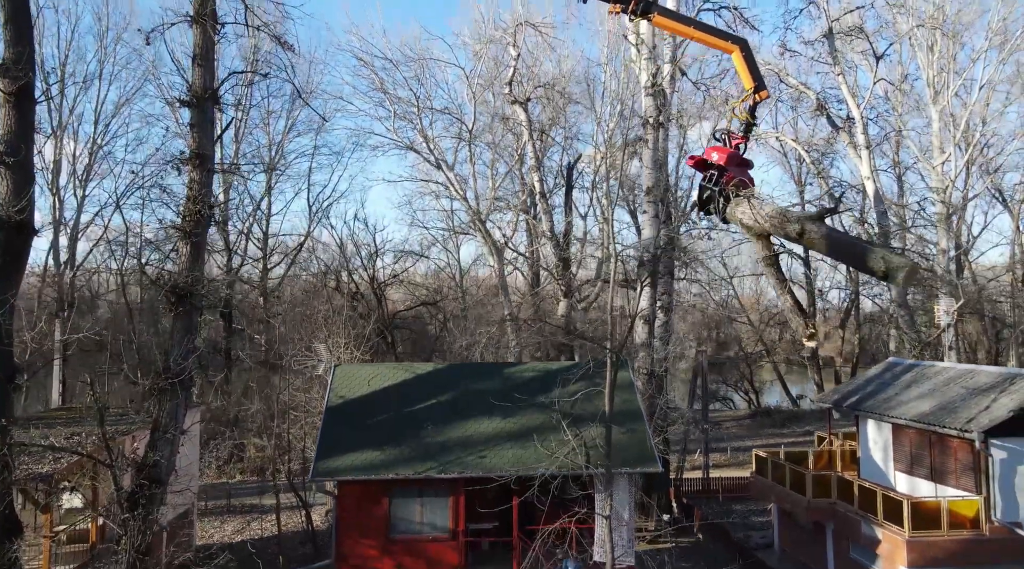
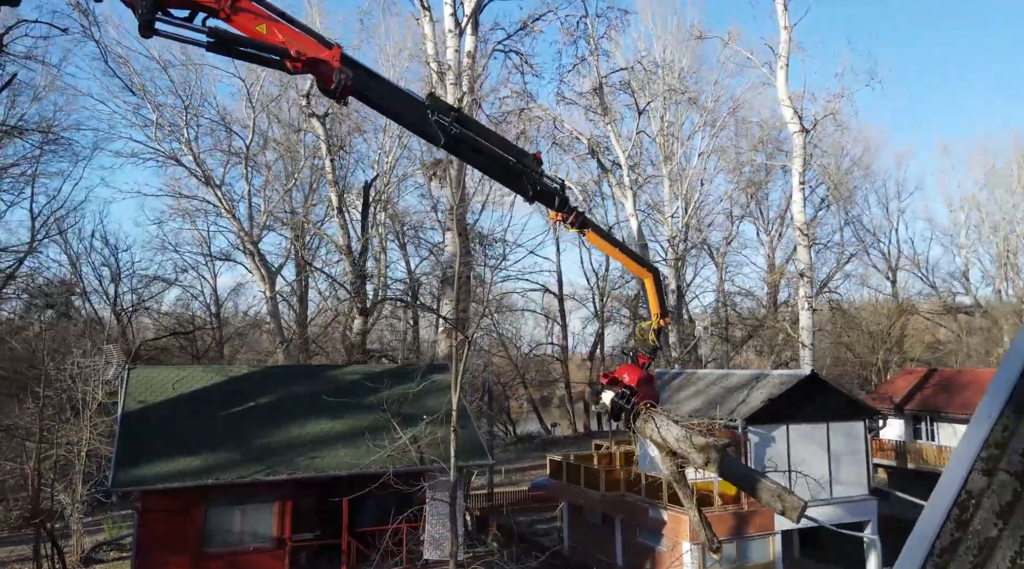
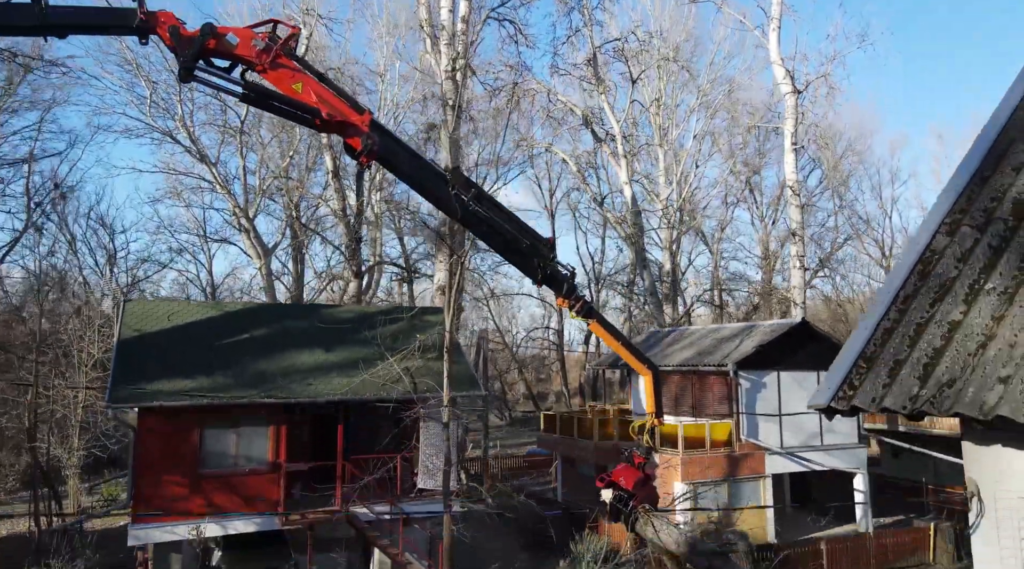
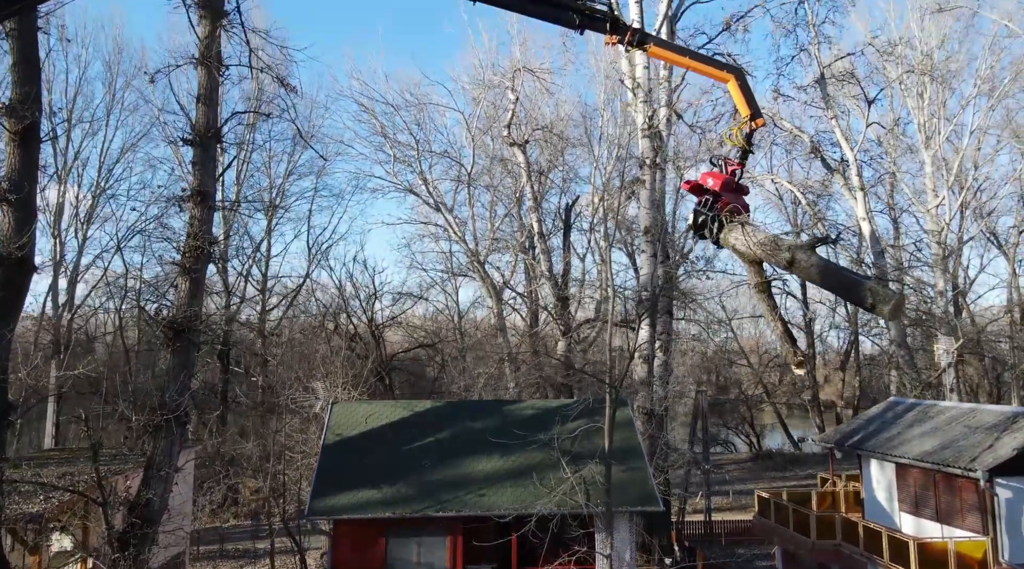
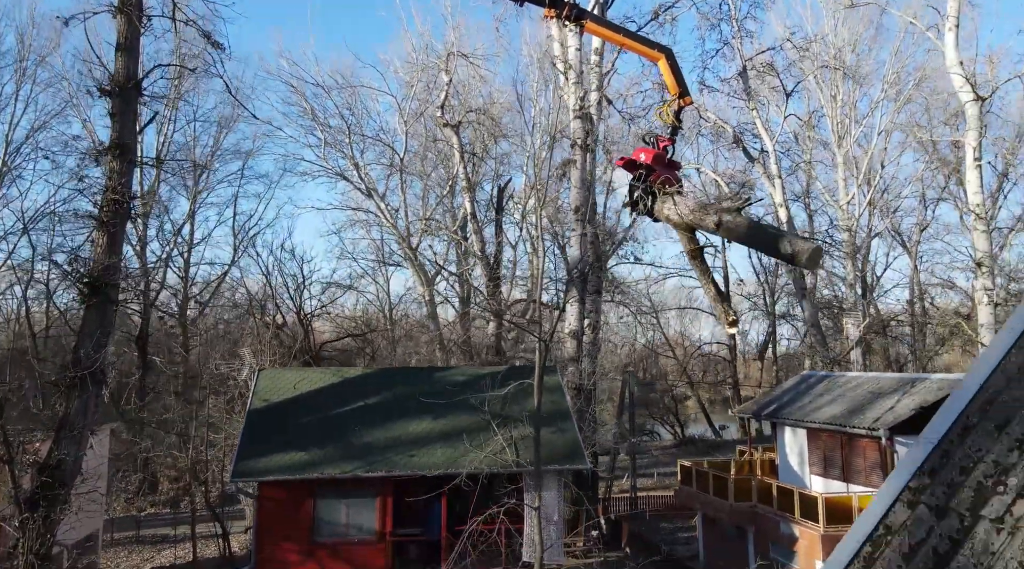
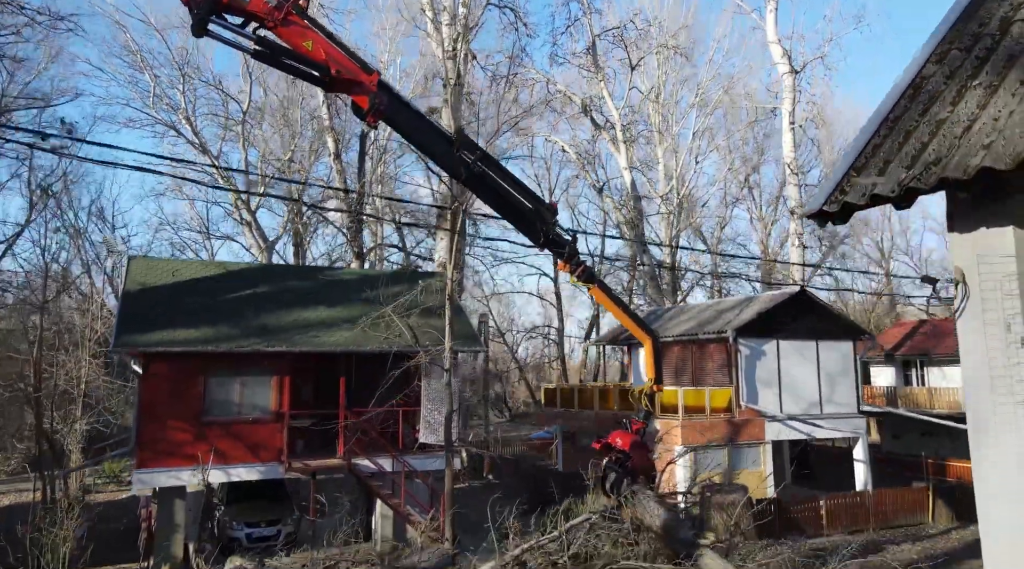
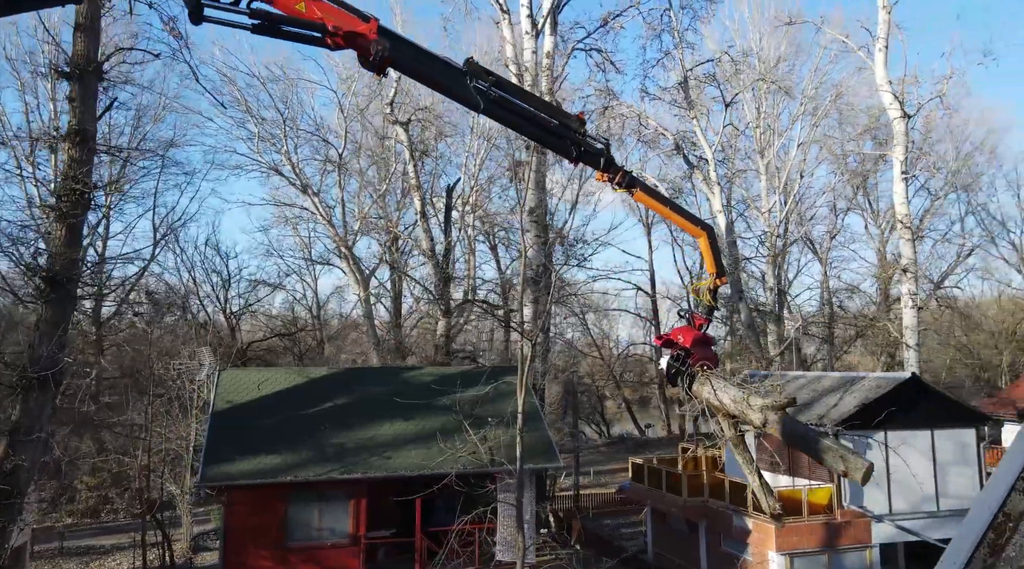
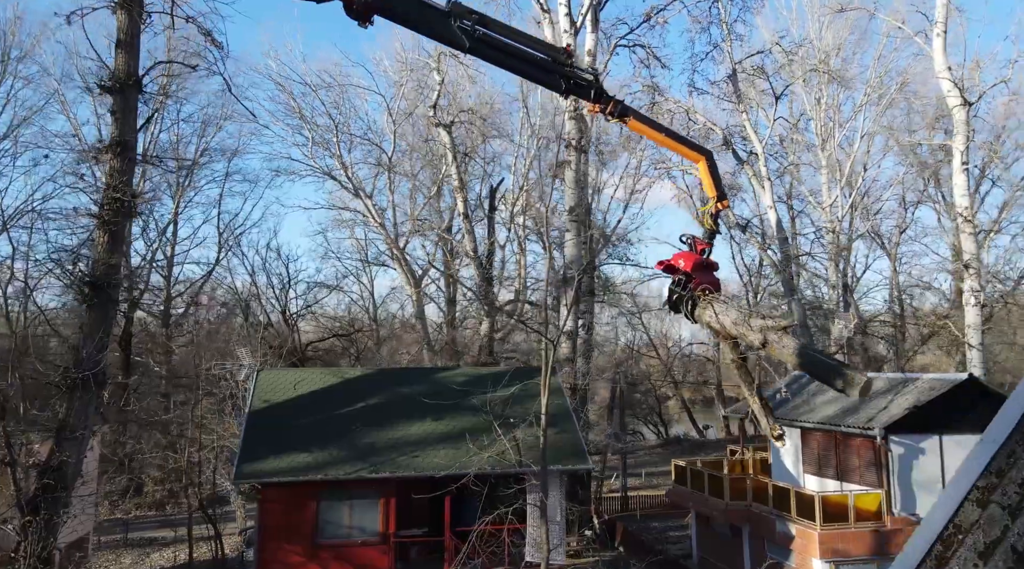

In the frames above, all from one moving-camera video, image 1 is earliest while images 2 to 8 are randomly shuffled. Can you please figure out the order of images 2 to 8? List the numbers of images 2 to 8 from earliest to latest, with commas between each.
4, 5, 8, 7, 2, 3, 6
